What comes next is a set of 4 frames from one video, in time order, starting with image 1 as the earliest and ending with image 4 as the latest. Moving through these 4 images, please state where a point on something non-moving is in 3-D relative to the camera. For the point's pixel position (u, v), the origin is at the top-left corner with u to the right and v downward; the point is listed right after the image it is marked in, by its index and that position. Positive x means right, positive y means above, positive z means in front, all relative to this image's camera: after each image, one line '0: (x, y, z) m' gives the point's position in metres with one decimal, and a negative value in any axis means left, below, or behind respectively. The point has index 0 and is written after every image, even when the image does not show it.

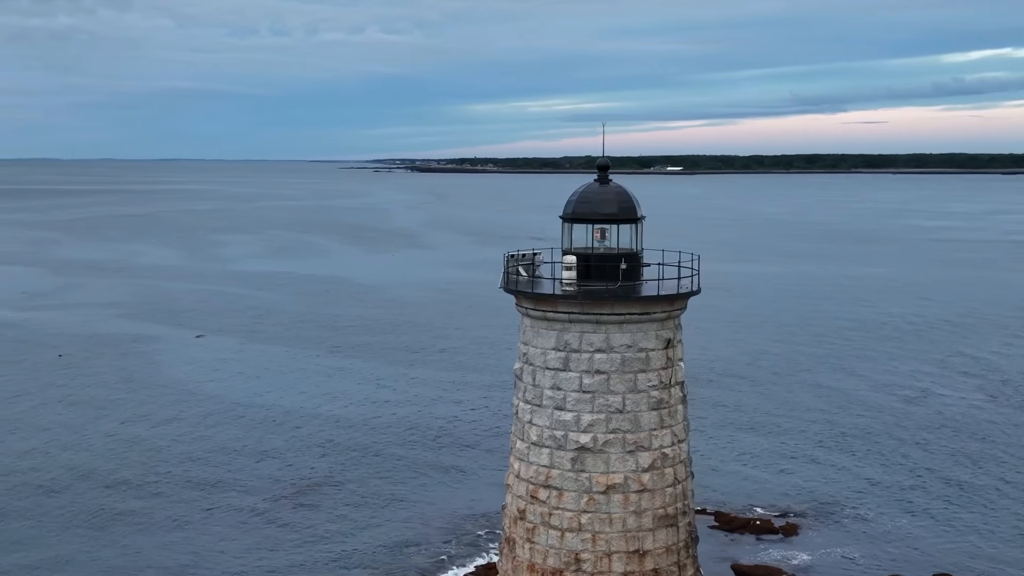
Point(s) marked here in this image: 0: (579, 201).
0: (+0.6, +0.8, +10.0) m
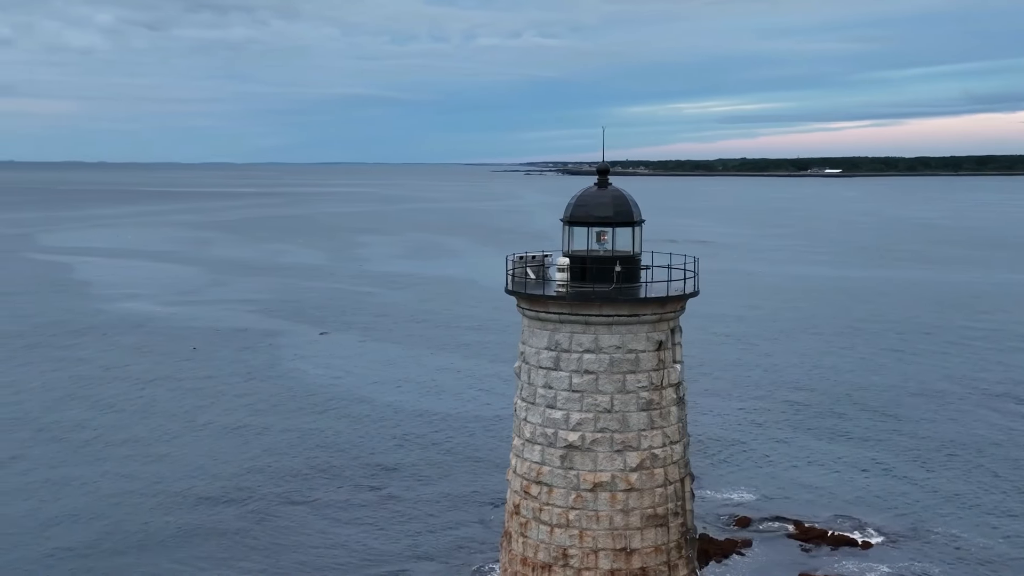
0: (+0.6, +0.8, +10.2) m
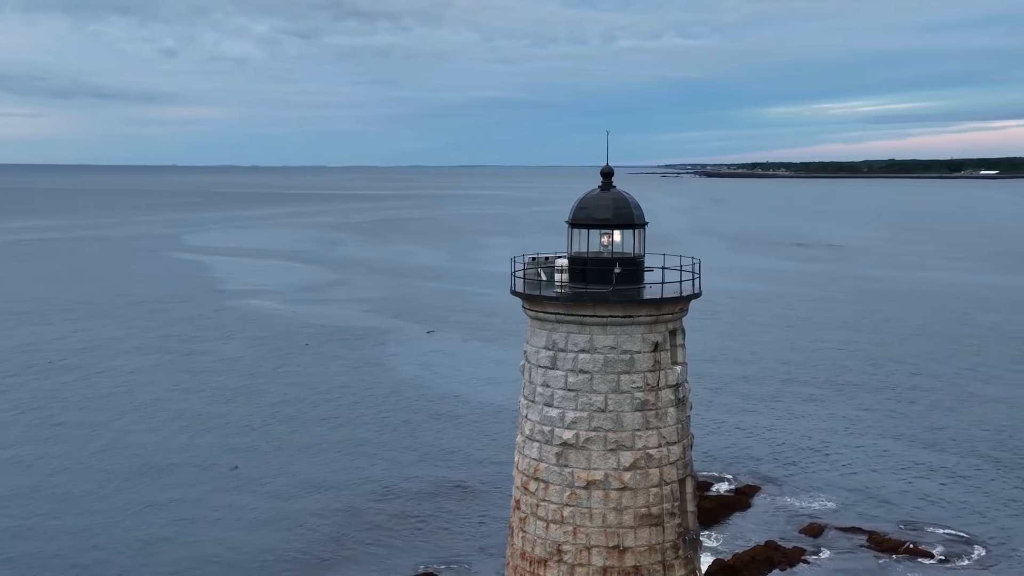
0: (+0.6, +0.8, +10.4) m
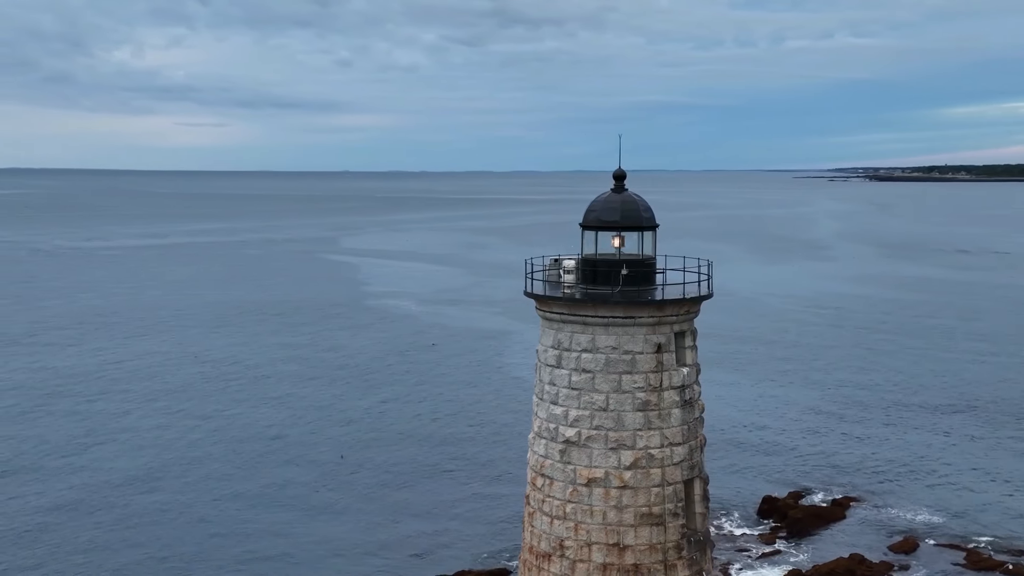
0: (+0.8, +0.8, +10.6) m
